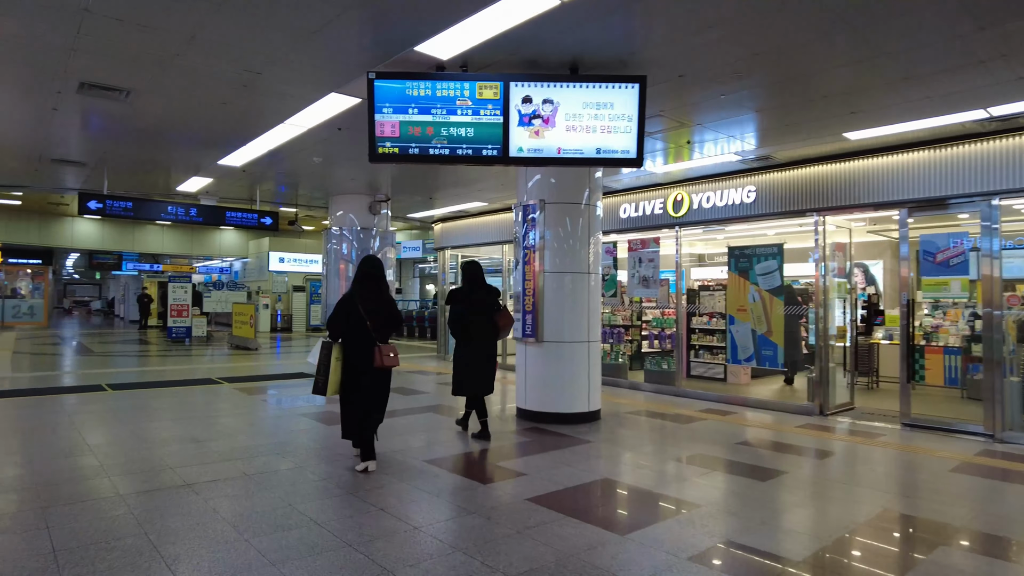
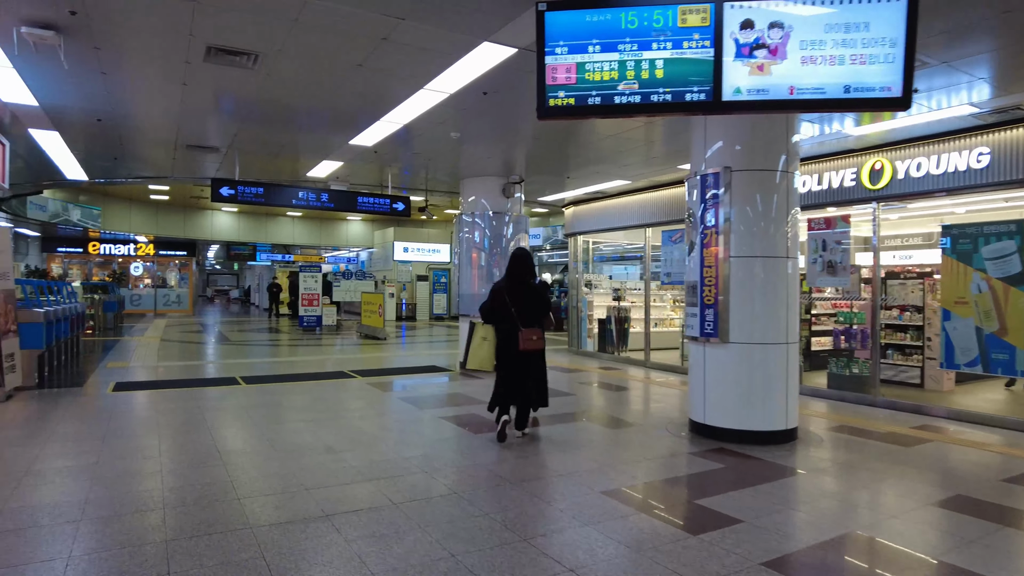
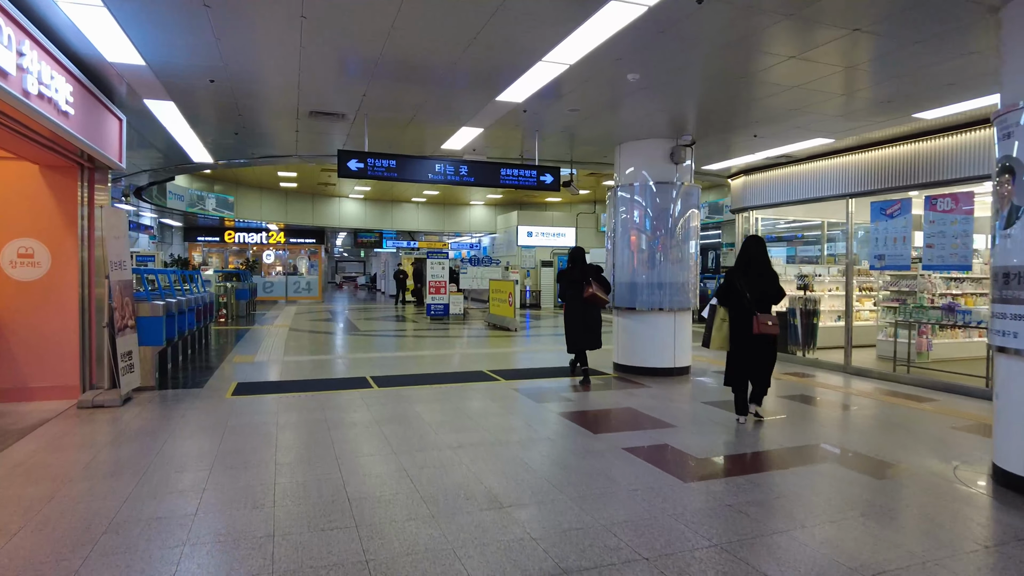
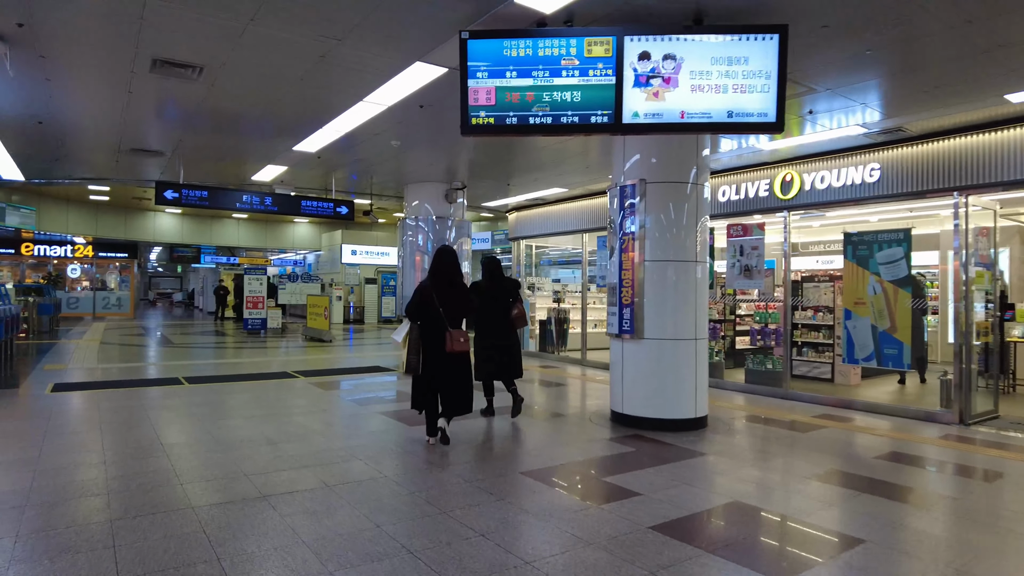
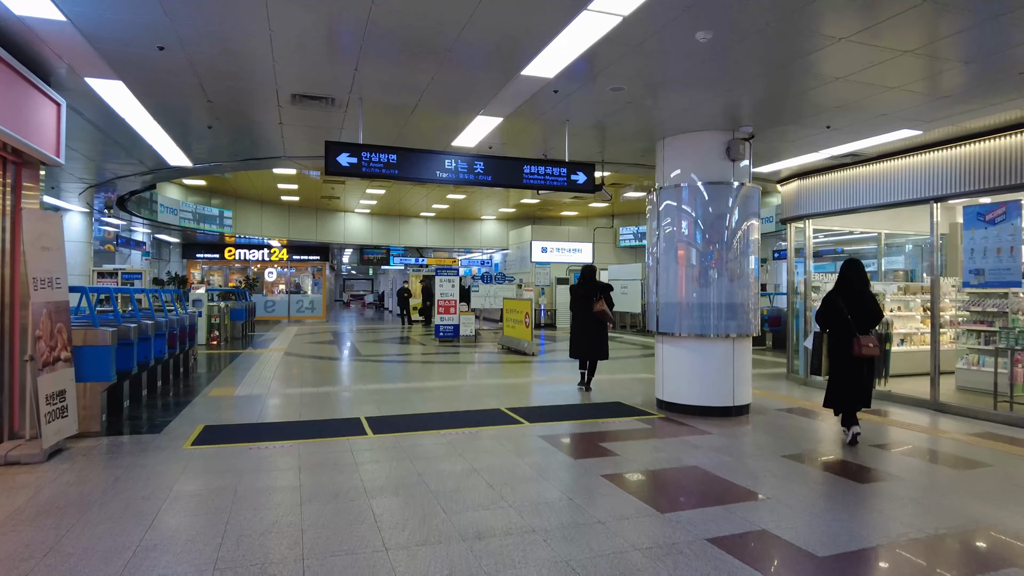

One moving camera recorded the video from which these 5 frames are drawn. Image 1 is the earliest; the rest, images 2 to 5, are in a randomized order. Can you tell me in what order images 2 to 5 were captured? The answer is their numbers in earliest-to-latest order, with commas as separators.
4, 2, 3, 5
